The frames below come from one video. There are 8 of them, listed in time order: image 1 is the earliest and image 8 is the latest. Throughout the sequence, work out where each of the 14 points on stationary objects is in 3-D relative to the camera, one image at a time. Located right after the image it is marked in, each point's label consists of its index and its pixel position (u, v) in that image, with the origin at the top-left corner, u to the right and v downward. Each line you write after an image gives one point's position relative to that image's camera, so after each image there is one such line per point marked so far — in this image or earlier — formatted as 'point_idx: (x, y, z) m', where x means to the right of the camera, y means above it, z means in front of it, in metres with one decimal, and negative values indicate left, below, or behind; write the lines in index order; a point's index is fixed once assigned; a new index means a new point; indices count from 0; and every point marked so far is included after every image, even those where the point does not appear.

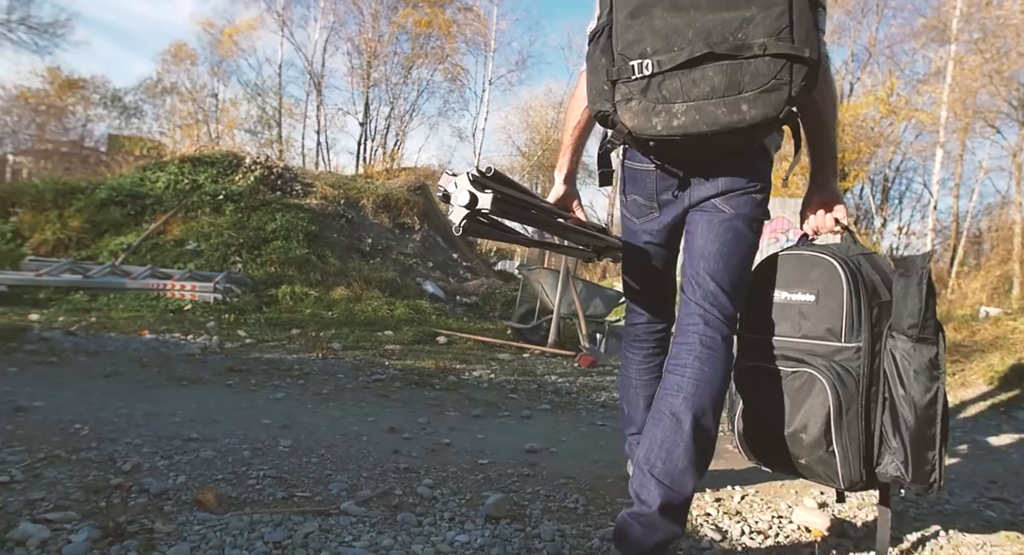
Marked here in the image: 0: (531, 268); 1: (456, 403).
0: (+0.3, +0.1, +8.3) m
1: (-0.4, -0.8, +4.4) m
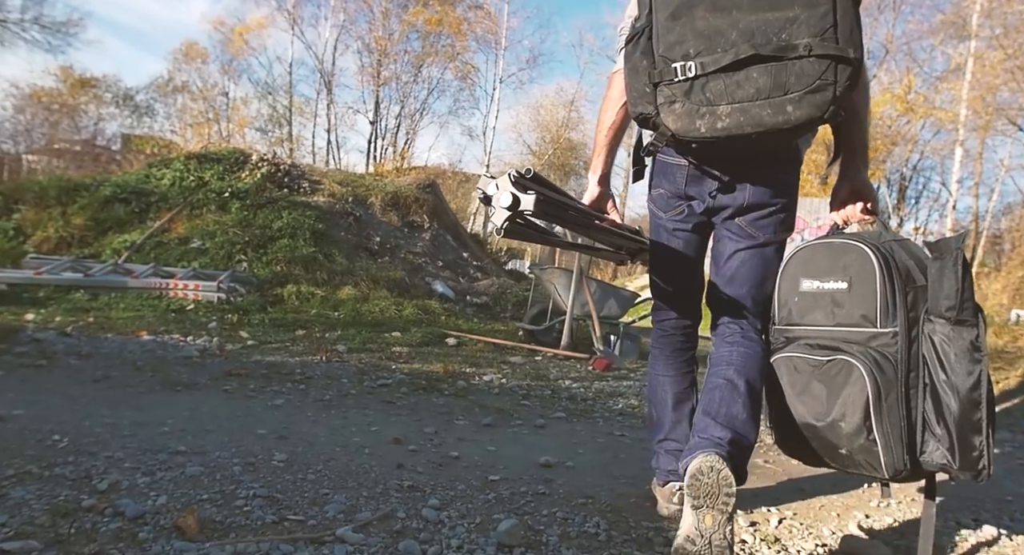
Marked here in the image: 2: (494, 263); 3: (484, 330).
0: (+0.4, +0.1, +8.1) m
1: (-0.3, -0.8, +4.2) m
2: (-0.4, +0.3, +13.3) m
3: (-0.4, -0.7, +8.2) m
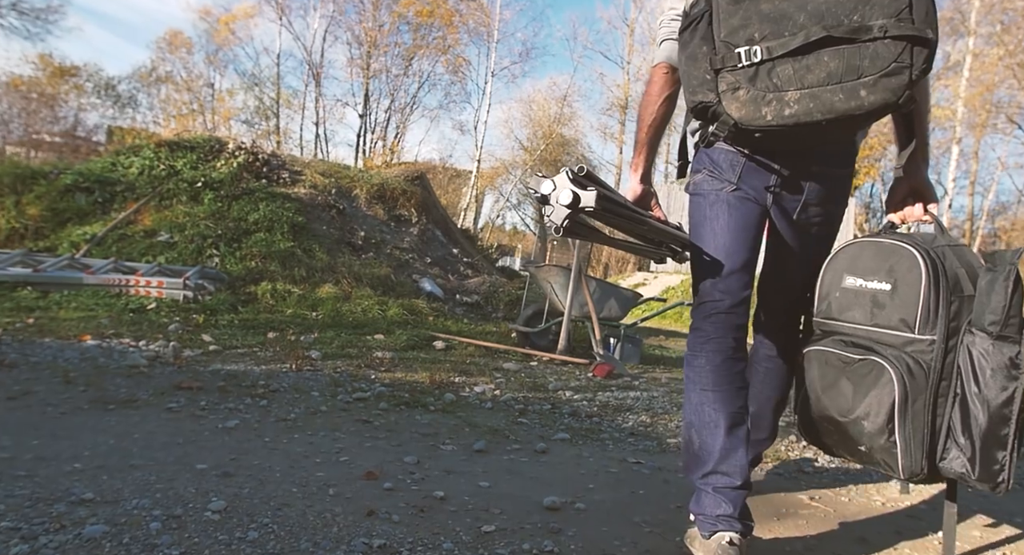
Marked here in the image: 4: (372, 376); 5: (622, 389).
0: (+0.3, +0.1, +7.5) m
1: (-0.3, -0.8, +3.6) m
2: (-0.5, +0.3, +12.7) m
3: (-0.5, -0.6, +7.7) m
4: (-1.0, -0.7, +4.6) m
5: (+0.9, -0.9, +5.3) m
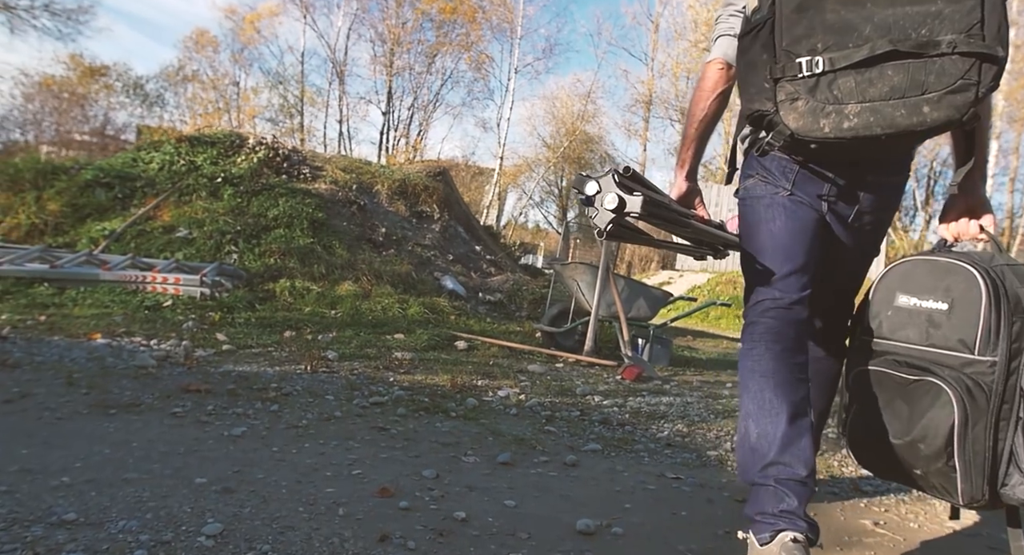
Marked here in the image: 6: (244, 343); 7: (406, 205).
0: (+0.6, +0.2, +7.2) m
1: (-0.2, -0.8, +3.3) m
2: (-0.1, +0.4, +12.4) m
3: (-0.2, -0.6, +7.4) m
4: (-0.8, -0.7, +4.4) m
5: (+1.1, -0.9, +5.0) m
6: (-2.0, -0.5, +5.0) m
7: (-1.8, +1.2, +10.8) m
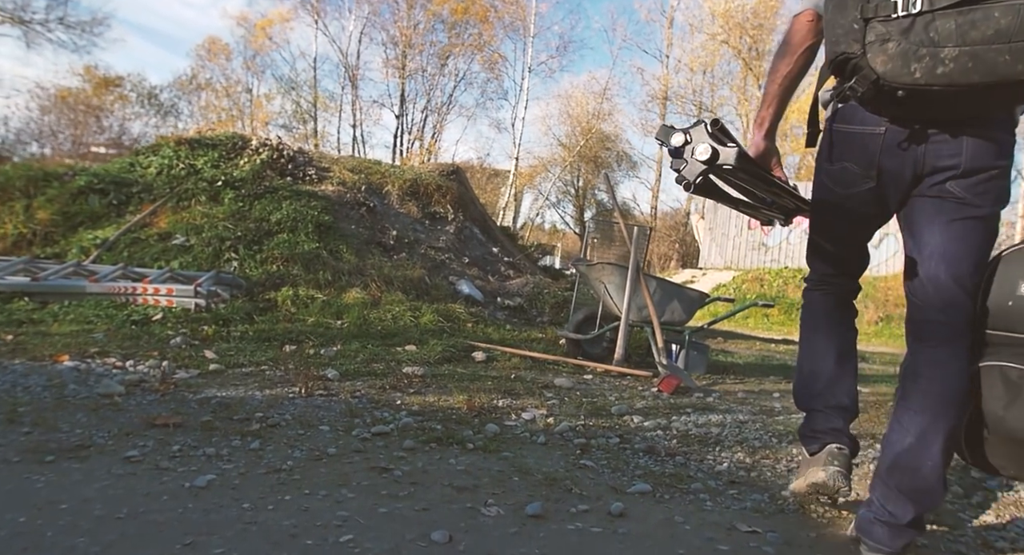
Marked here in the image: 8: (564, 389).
0: (+0.8, +0.1, +6.6) m
1: (0.0, -0.9, +2.7) m
2: (+0.3, +0.3, +11.8) m
3: (+0.1, -0.6, +6.8) m
4: (-0.7, -0.7, +3.8) m
5: (+1.3, -0.9, +4.4) m
6: (-1.9, -0.6, +4.4) m
7: (-1.5, +1.1, +10.2) m
8: (+0.4, -0.8, +4.9) m
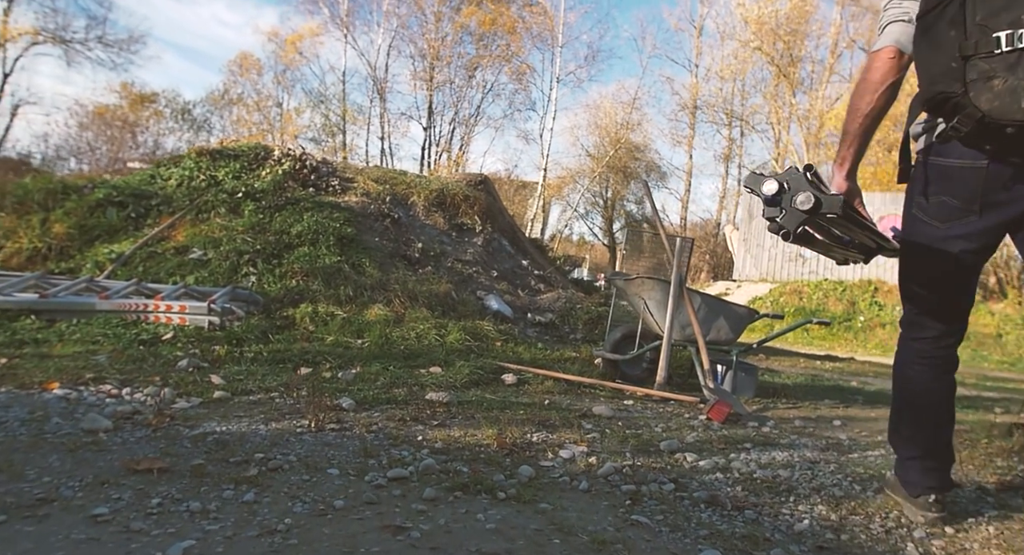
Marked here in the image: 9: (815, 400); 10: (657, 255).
0: (+1.1, 0.0, +6.1) m
1: (+0.1, -0.9, +2.3) m
2: (+0.8, +0.1, +11.4) m
3: (+0.4, -0.8, +6.3) m
4: (-0.5, -0.8, +3.3) m
5: (+1.5, -1.0, +3.8) m
6: (-1.7, -0.7, +4.0) m
7: (-1.0, +0.9, +9.8) m
8: (+0.6, -0.9, +4.4) m
9: (+3.1, -1.3, +6.7) m
10: (+2.1, +0.3, +9.5) m
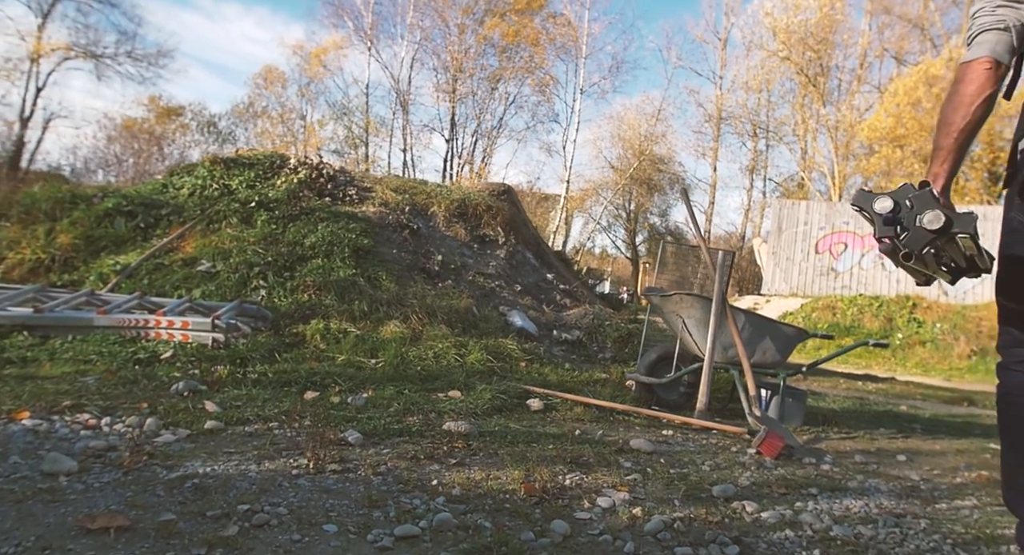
0: (+1.3, -0.1, +5.6) m
1: (+0.2, -1.0, +1.8) m
2: (+1.2, -0.1, +10.9) m
3: (+0.6, -0.9, +5.9) m
4: (-0.4, -0.9, +2.9) m
5: (+1.6, -1.1, +3.3) m
6: (-1.5, -0.8, +3.6) m
7: (-0.7, +0.7, +9.4) m
8: (+0.8, -1.1, +3.9) m
9: (+3.3, -1.4, +6.1) m
10: (+2.4, +0.1, +8.9) m
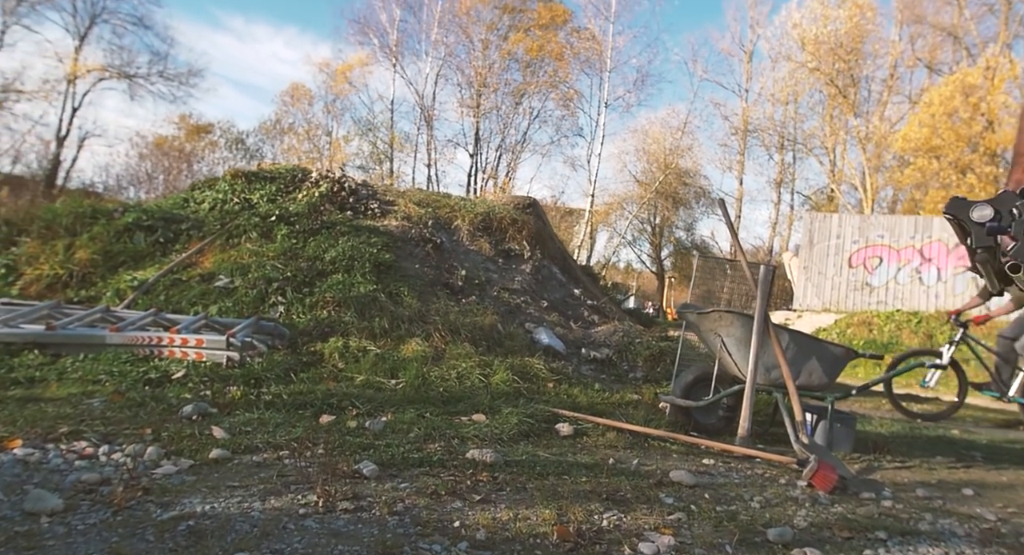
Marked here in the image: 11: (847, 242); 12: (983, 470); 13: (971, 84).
0: (+1.6, -0.3, +5.3) m
1: (+0.3, -1.0, +1.5) m
2: (+1.6, -0.4, +10.5) m
3: (+0.8, -1.1, +5.5) m
4: (-0.2, -1.0, +2.6) m
5: (+1.7, -1.2, +2.9) m
6: (-1.4, -0.9, +3.4) m
7: (-0.3, +0.5, +9.2) m
8: (+0.9, -1.1, +3.6) m
9: (+3.6, -1.5, +5.6) m
10: (+2.8, -0.1, +8.5) m
11: (+8.9, +1.0, +17.3) m
12: (+3.7, -1.5, +5.2) m
13: (+11.4, +4.8, +16.1) m
